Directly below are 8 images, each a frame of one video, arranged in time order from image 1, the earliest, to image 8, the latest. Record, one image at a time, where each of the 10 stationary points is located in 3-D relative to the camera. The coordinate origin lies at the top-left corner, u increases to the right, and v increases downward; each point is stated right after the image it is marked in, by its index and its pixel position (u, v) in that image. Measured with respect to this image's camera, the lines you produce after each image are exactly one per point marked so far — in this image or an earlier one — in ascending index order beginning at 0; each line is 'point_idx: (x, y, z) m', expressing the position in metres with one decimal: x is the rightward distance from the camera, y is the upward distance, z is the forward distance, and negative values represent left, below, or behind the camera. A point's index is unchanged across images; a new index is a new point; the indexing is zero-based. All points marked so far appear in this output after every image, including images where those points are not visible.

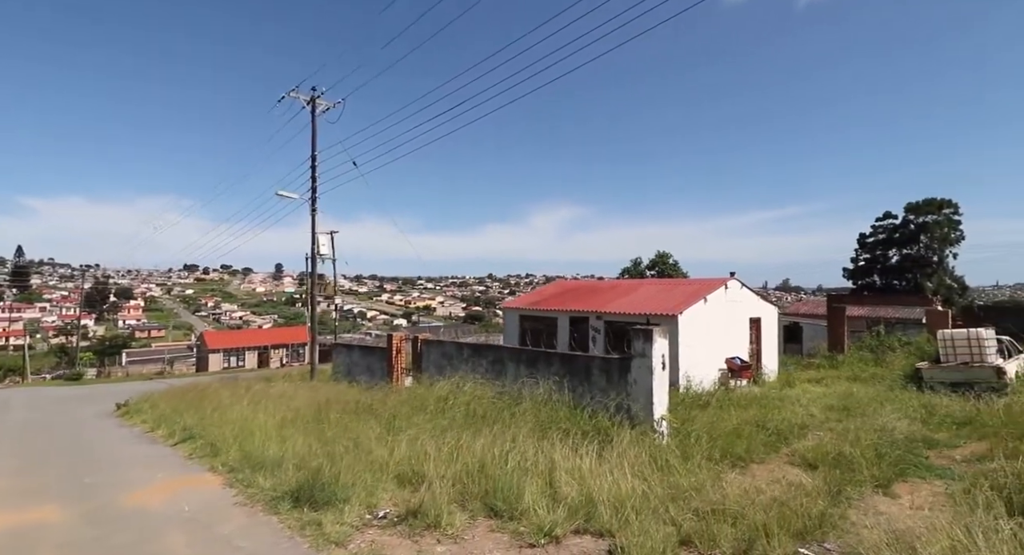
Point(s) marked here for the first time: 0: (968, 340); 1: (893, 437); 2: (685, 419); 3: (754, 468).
0: (+11.0, -1.5, +14.5) m
1: (+5.3, -2.2, +8.3) m
2: (+2.3, -1.9, +8.0) m
3: (+2.5, -2.0, +5.9) m
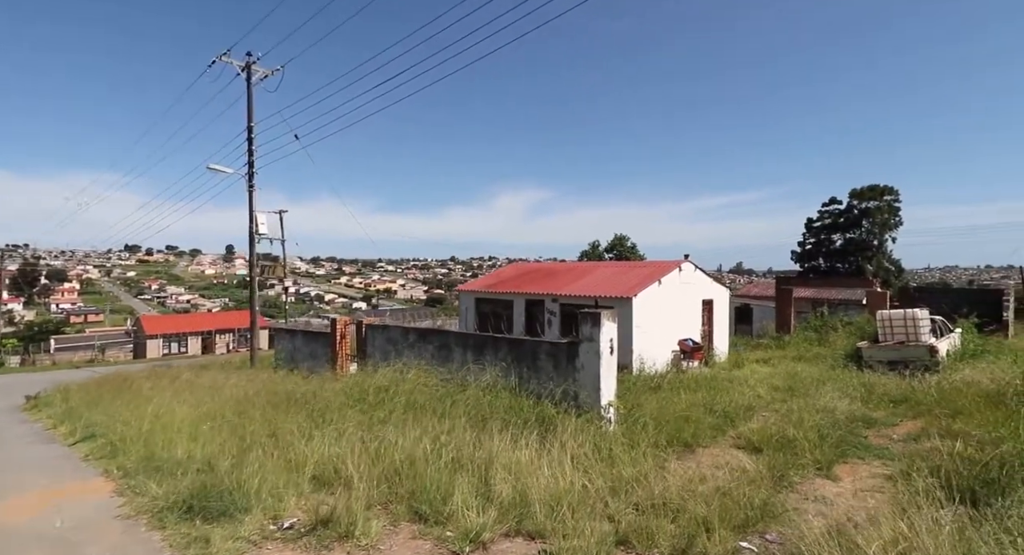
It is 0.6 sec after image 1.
0: (+9.9, -1.1, +15.0) m
1: (+4.5, -2.0, +8.4) m
2: (+1.6, -1.7, +7.9) m
3: (+1.9, -1.8, +5.9) m
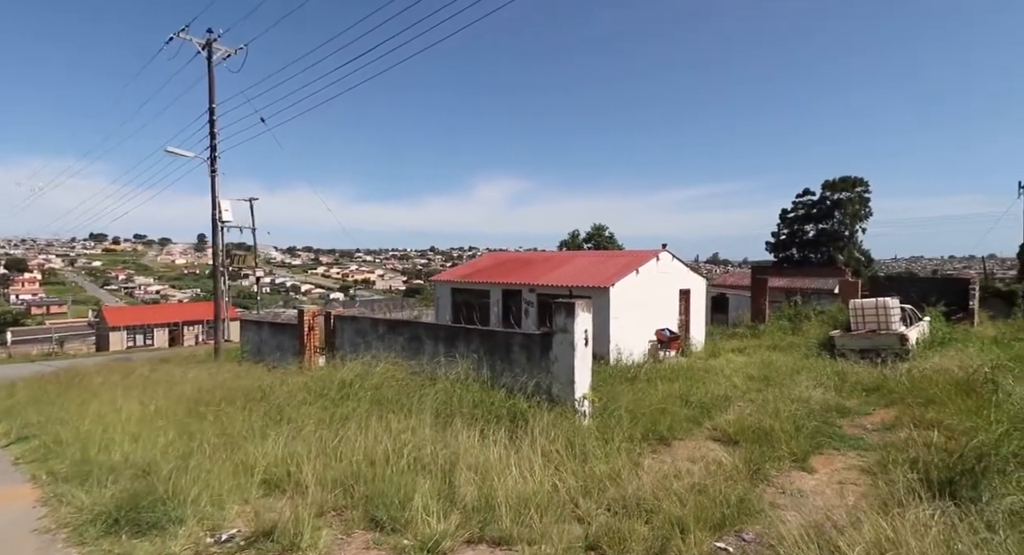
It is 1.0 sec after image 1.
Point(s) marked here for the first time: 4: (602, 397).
0: (+9.3, -0.8, +15.1) m
1: (+4.2, -1.8, +8.4) m
2: (+1.3, -1.6, +7.8) m
3: (+1.6, -1.7, +5.8) m
4: (+1.1, -1.6, +7.5) m
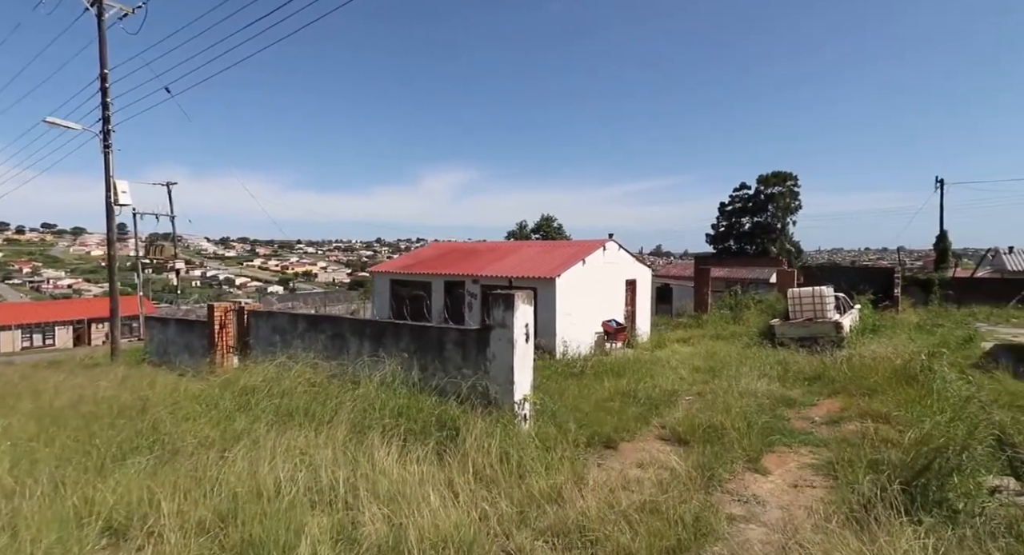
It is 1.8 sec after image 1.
0: (+7.8, -0.5, +15.3) m
1: (+3.3, -1.7, +8.2) m
2: (+0.5, -1.5, +7.3) m
3: (+1.0, -1.6, +5.3) m
4: (+0.4, -1.4, +7.0) m
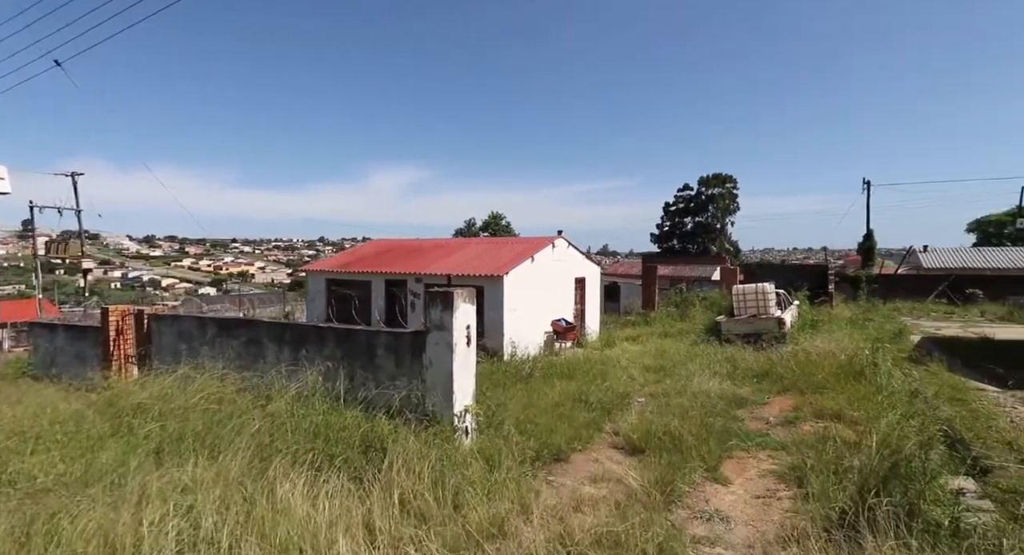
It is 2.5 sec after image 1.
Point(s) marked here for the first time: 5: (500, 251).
0: (+6.4, -0.5, +15.4) m
1: (+2.6, -1.6, +7.9) m
2: (-0.1, -1.4, +6.8) m
3: (+0.5, -1.6, +4.9) m
4: (-0.2, -1.4, +6.5) m
5: (-0.3, +0.7, +15.2) m
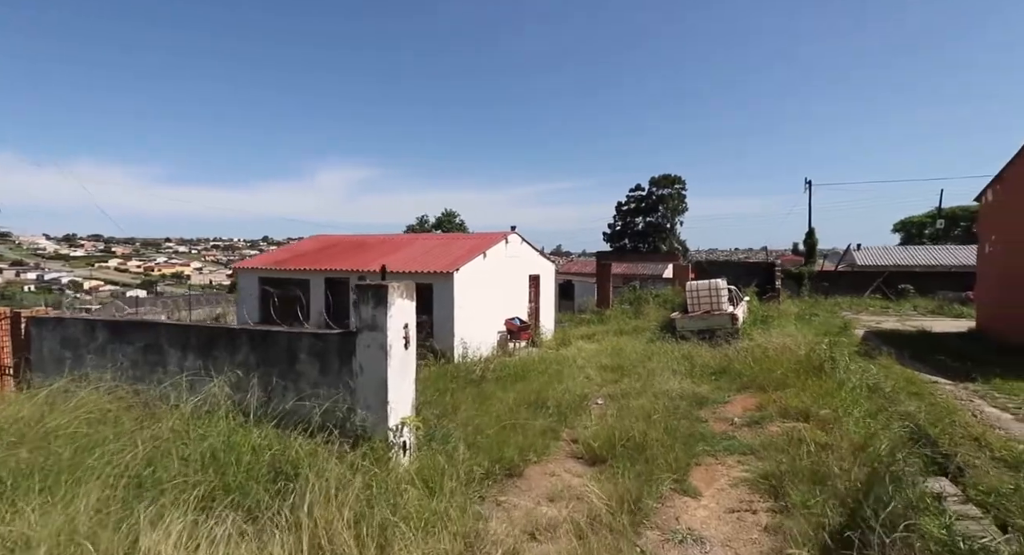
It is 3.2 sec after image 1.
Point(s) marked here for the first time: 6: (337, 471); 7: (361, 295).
0: (+5.2, -0.3, +15.2) m
1: (+2.0, -1.5, +7.4) m
2: (-0.7, -1.4, +6.2) m
3: (+0.2, -1.5, +4.3) m
4: (-0.8, -1.3, +5.9) m
5: (-1.5, +0.7, +14.5) m
6: (-0.9, -1.1, +3.1) m
7: (-1.1, -0.1, +4.1) m
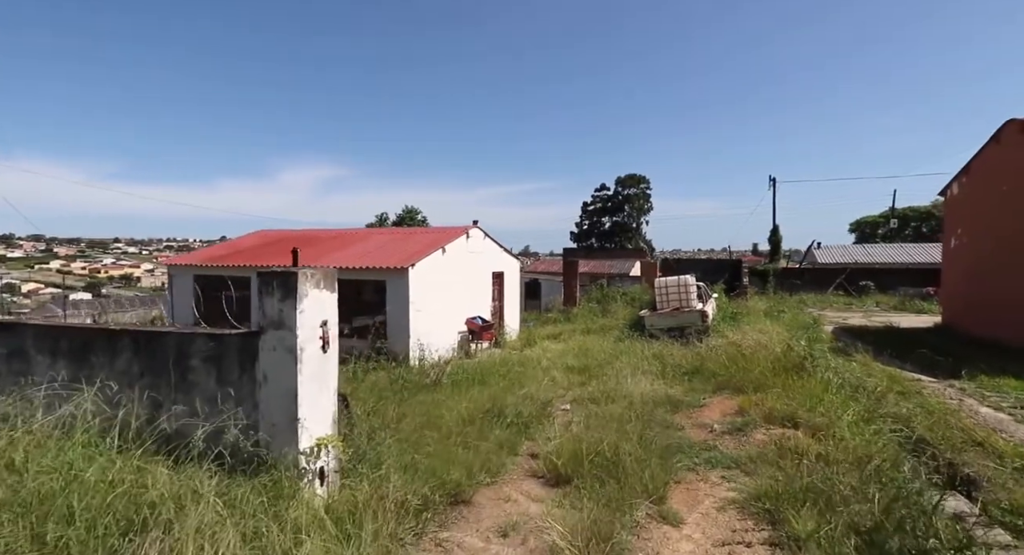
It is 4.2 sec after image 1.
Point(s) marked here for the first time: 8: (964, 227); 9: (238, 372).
0: (+4.3, -0.2, +14.7) m
1: (+1.5, -1.5, +6.7) m
2: (-1.1, -1.3, +5.3) m
3: (-0.2, -1.4, +3.5) m
4: (-1.2, -1.3, +5.0) m
5: (-2.5, +0.8, +13.6) m
6: (-1.2, -1.0, +2.2) m
7: (-1.4, 0.0, +3.3) m
8: (+9.7, +1.1, +12.6) m
9: (-1.6, -0.6, +3.4) m
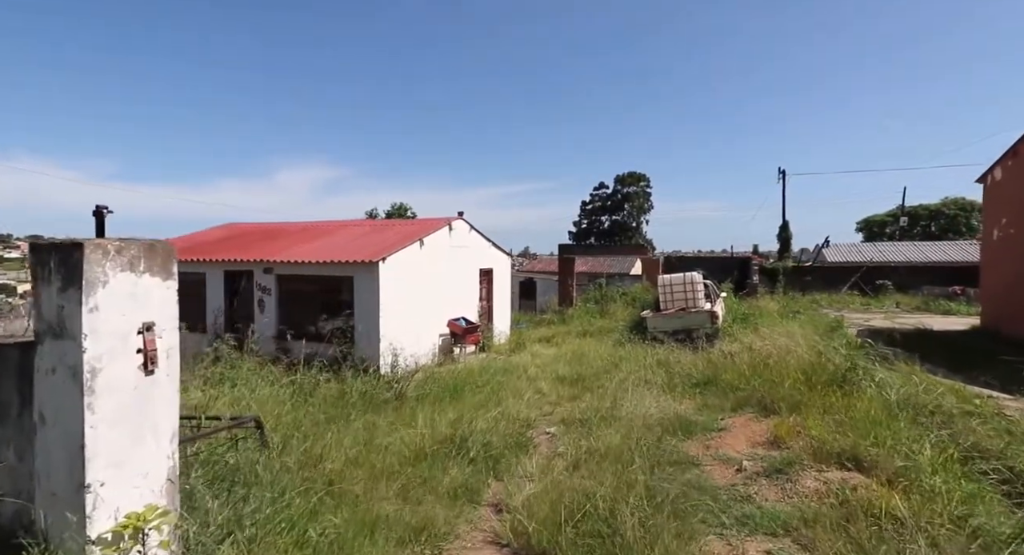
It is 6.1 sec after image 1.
0: (+4.0, -0.2, +13.3) m
1: (+1.2, -1.4, +5.3) m
2: (-1.4, -1.2, +3.9) m
3: (-0.4, -1.3, +2.0) m
4: (-1.5, -1.2, +3.6) m
5: (-2.7, +0.9, +12.2) m
6: (-1.4, -0.9, +0.8) m
7: (-1.7, +0.1, +1.8) m
8: (+9.4, +1.1, +11.1) m
9: (-1.9, -0.5, +1.9) m
